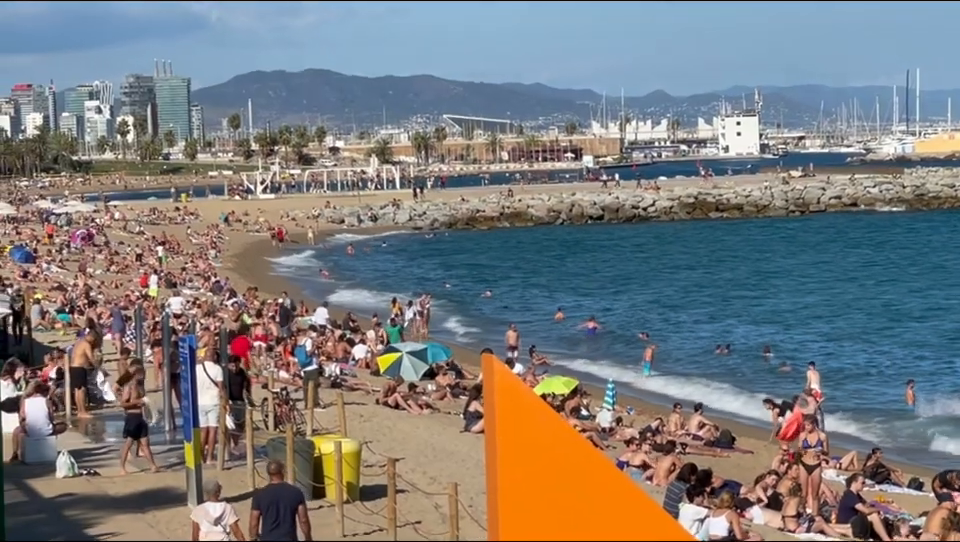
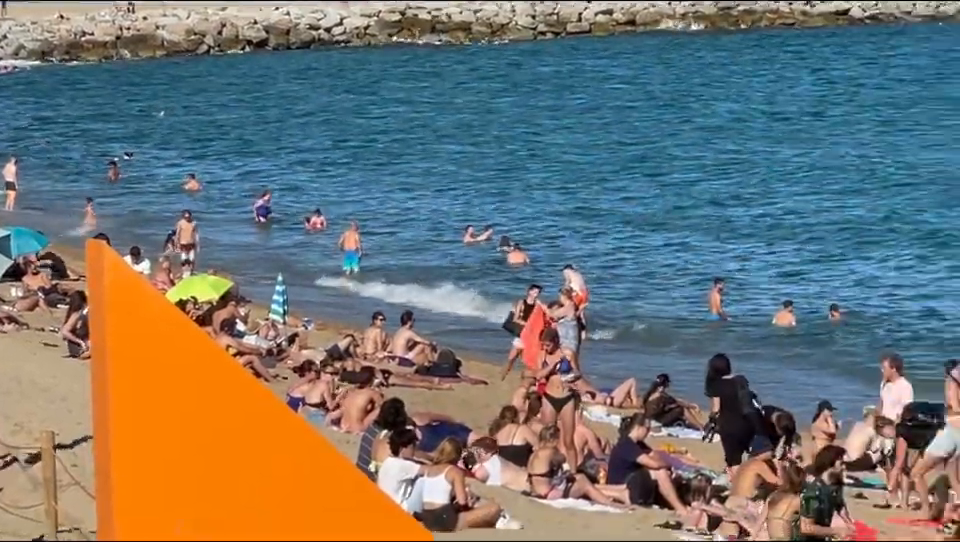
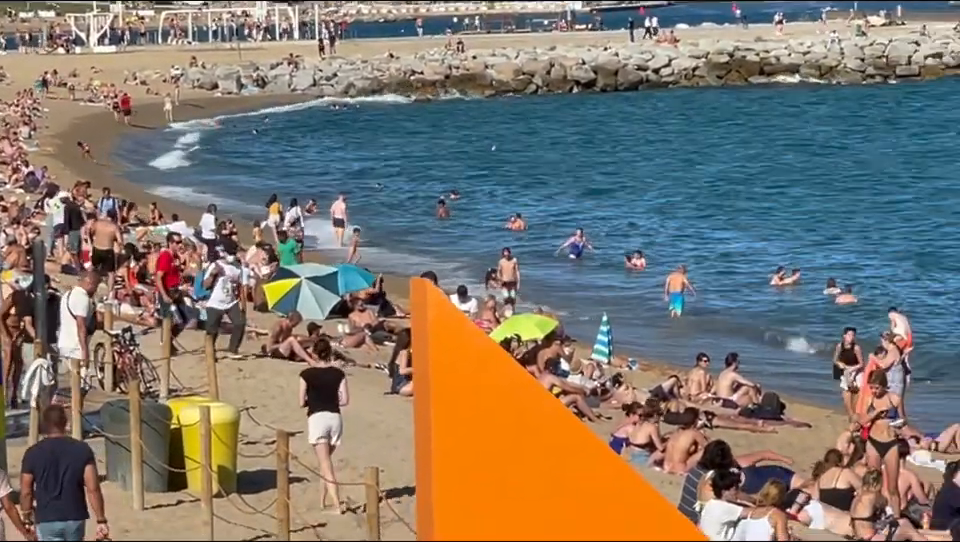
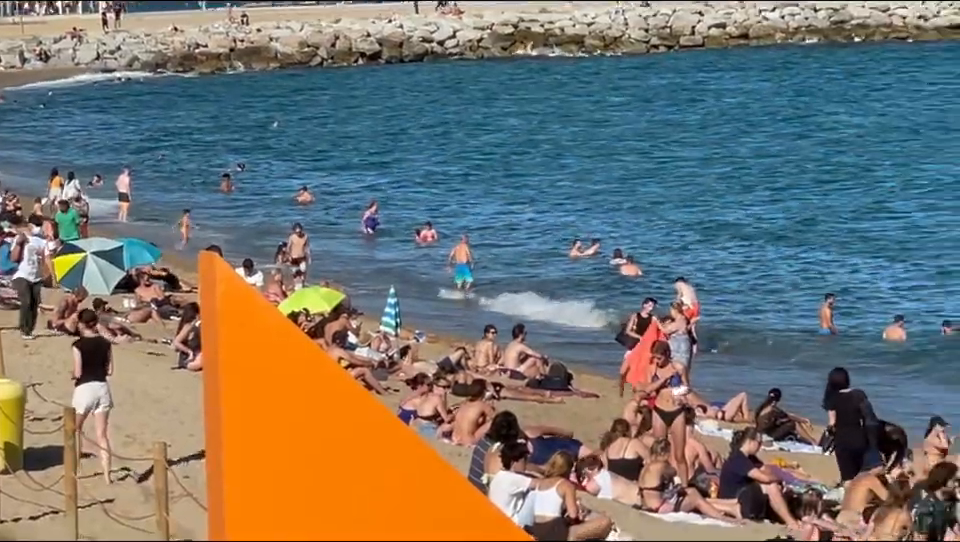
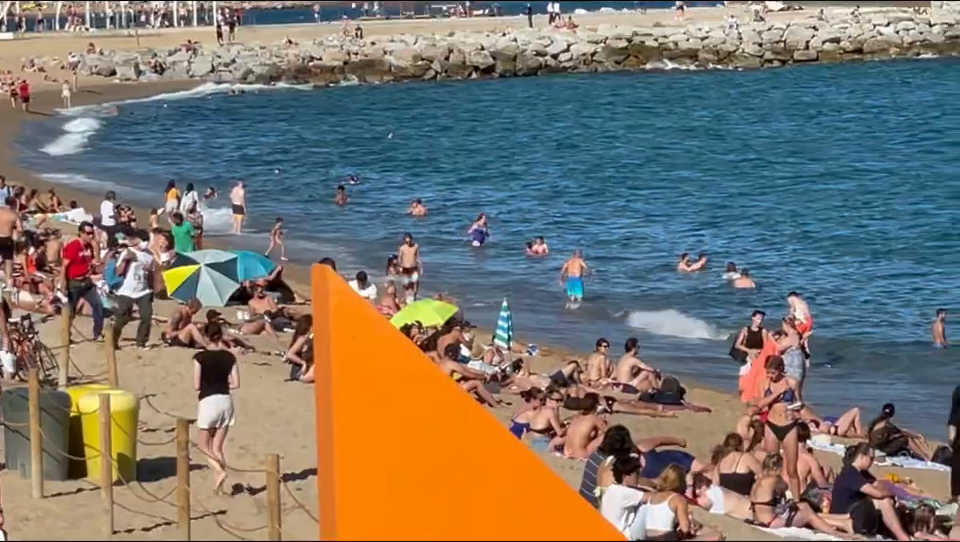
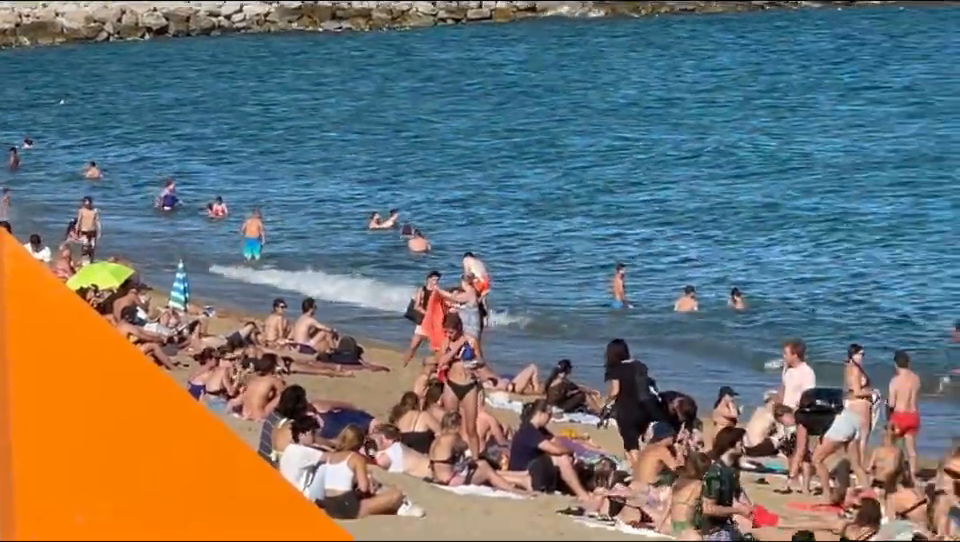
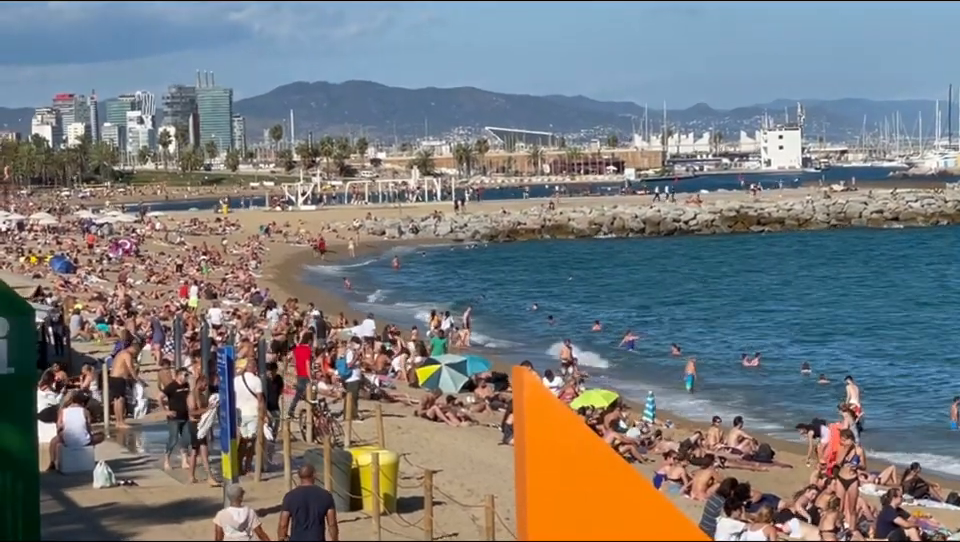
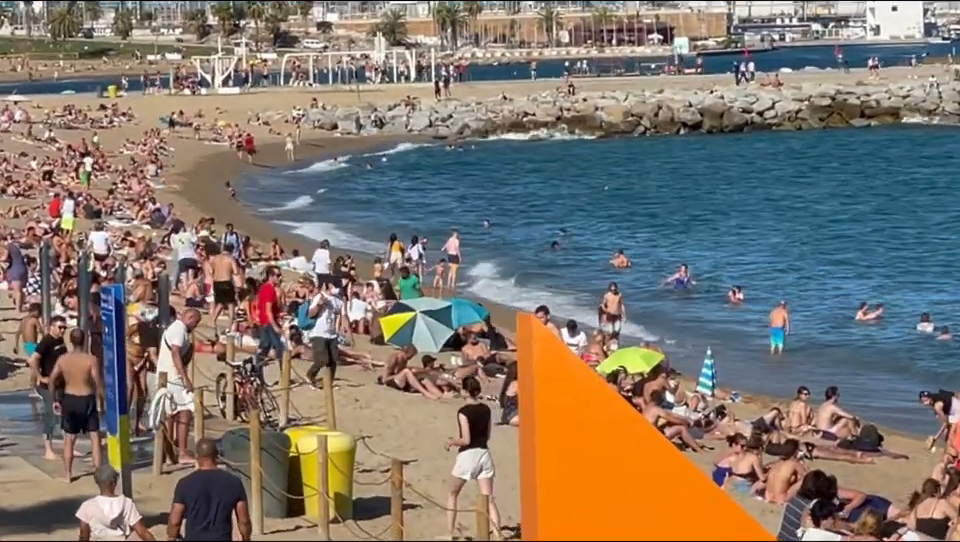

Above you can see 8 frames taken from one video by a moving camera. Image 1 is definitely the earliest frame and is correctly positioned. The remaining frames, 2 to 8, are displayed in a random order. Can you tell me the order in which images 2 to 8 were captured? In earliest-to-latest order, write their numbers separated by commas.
7, 8, 3, 5, 4, 2, 6
